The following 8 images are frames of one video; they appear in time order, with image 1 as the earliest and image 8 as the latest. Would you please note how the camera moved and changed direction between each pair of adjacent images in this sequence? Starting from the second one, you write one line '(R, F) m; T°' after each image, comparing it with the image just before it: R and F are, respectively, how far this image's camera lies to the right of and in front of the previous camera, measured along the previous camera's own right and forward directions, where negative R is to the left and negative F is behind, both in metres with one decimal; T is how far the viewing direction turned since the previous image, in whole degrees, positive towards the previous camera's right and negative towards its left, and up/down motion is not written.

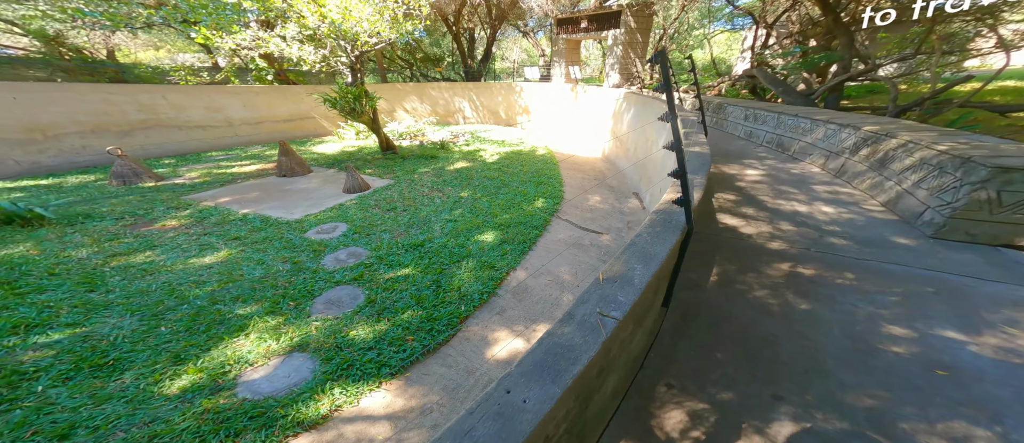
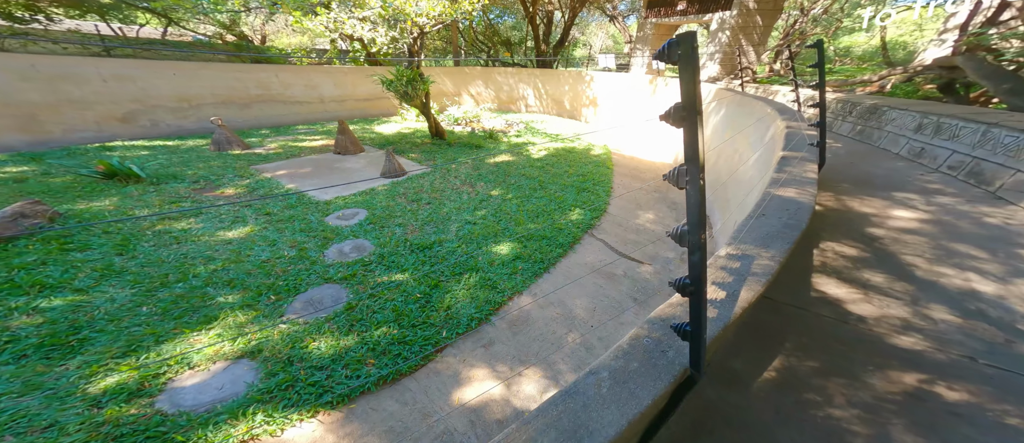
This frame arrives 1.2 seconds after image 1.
(+0.5, +0.6) m; -12°
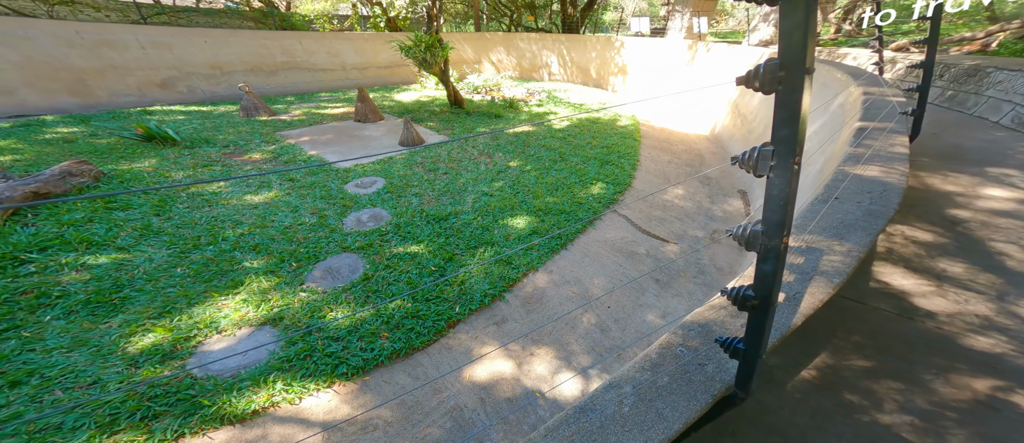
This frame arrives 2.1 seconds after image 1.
(0.0, +0.2) m; -4°
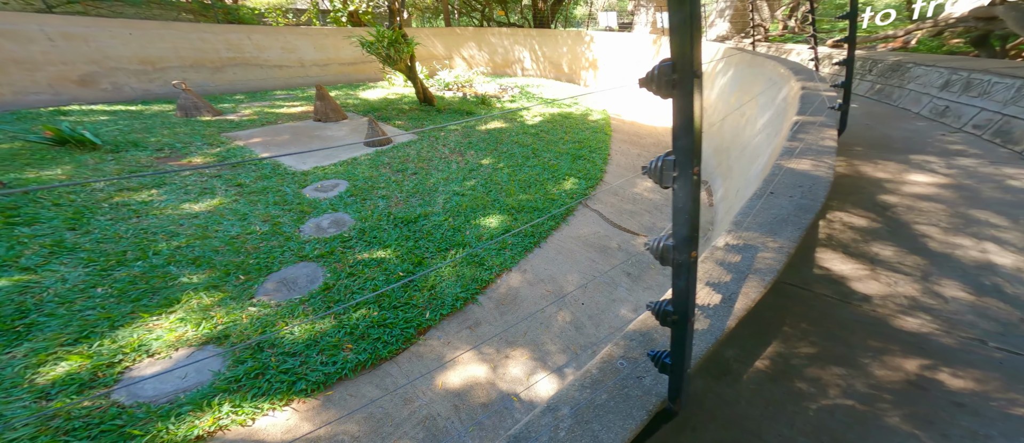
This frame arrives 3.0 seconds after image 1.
(+0.1, 0.0) m; +3°
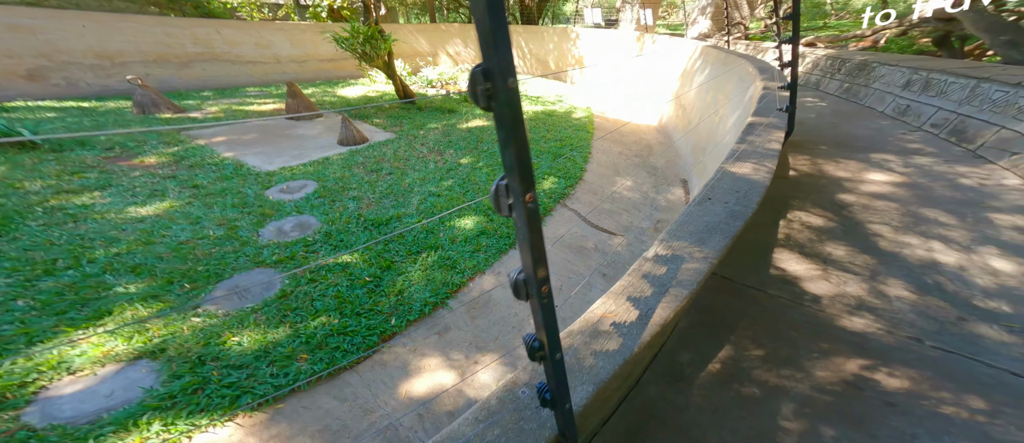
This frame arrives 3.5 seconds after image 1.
(+0.2, 0.0) m; +1°
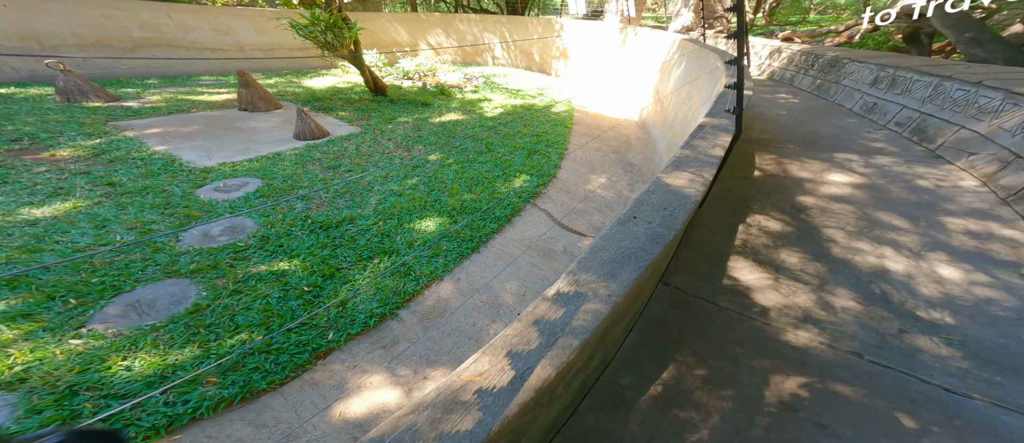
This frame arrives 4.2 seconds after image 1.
(+0.3, +0.1) m; +1°
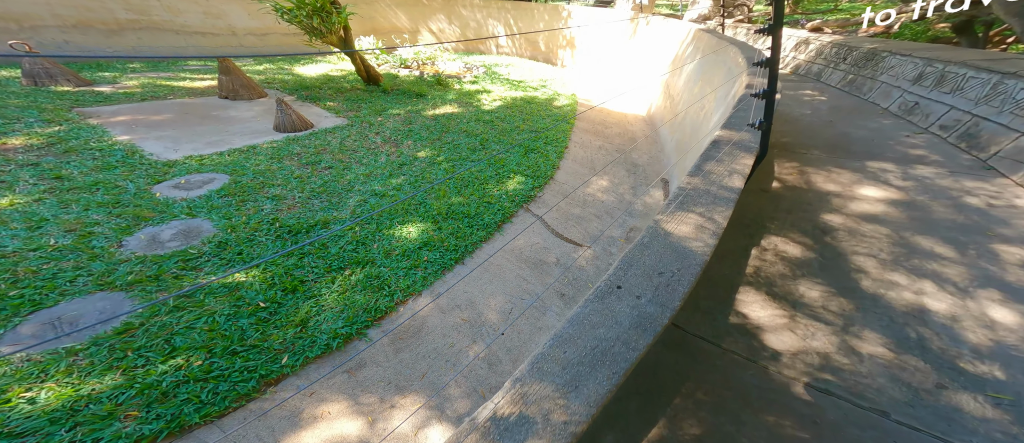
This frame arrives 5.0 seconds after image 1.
(+0.1, +0.3) m; -1°
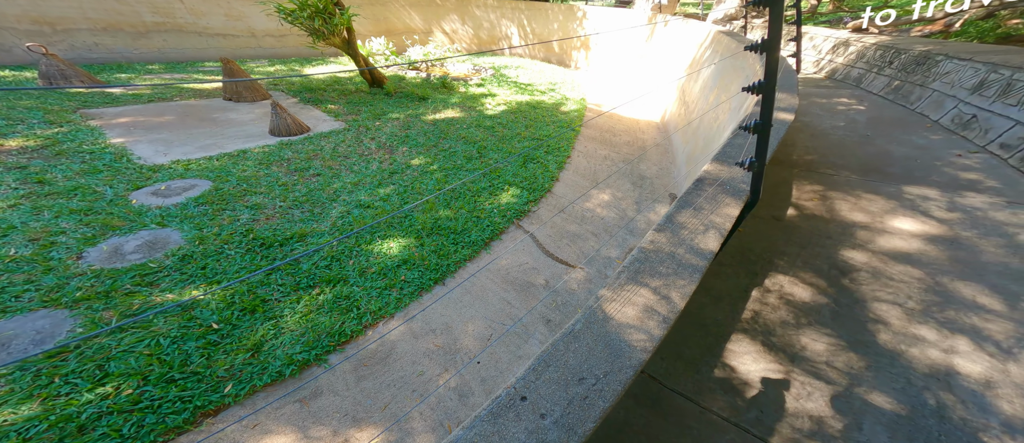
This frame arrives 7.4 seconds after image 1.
(+0.3, +0.2) m; -4°
